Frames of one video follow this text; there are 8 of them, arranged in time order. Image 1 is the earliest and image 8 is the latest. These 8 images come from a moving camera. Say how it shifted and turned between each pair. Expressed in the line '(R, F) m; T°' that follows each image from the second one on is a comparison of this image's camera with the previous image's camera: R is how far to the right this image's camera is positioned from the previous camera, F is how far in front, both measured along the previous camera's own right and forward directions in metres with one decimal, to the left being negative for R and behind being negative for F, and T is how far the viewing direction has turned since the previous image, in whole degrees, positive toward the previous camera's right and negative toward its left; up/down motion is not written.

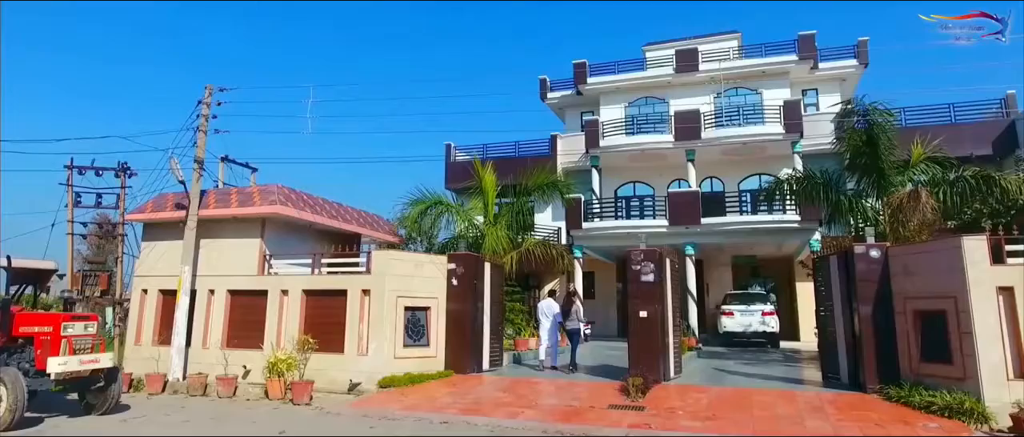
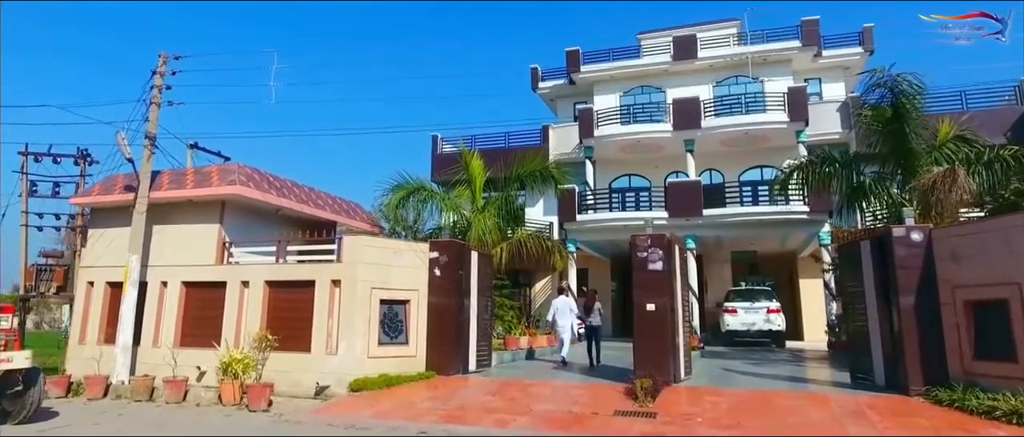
(0.0, +1.3) m; +1°
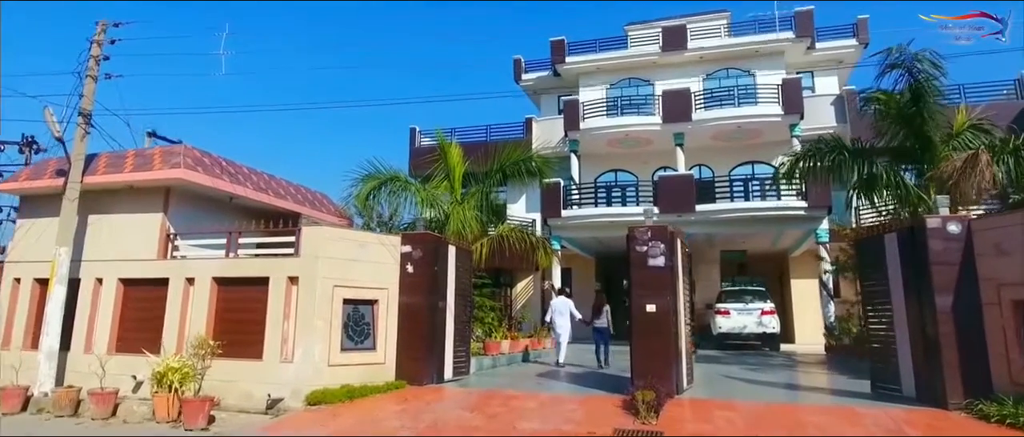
(0.0, +1.2) m; +2°
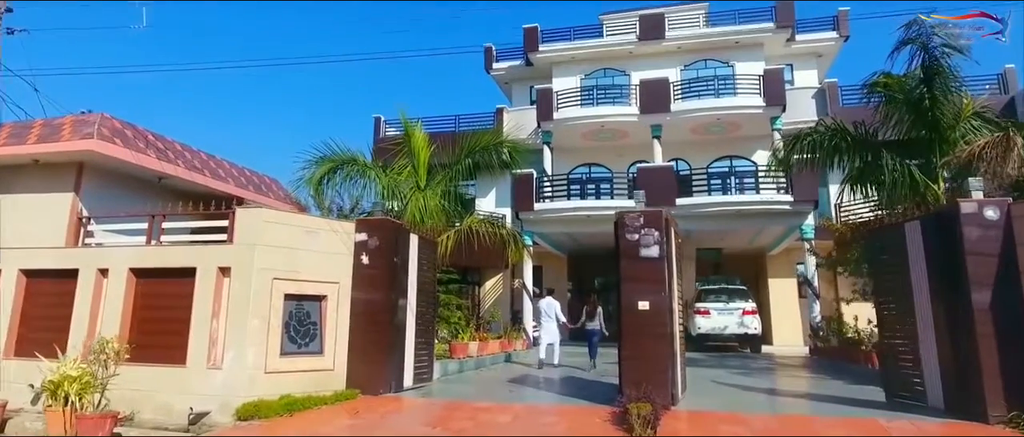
(0.0, +1.2) m; +3°
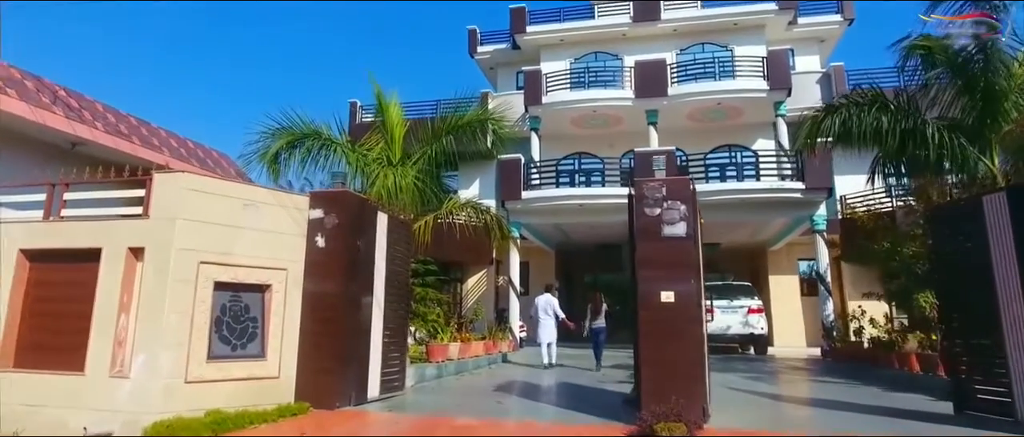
(-0.1, +1.5) m; +1°
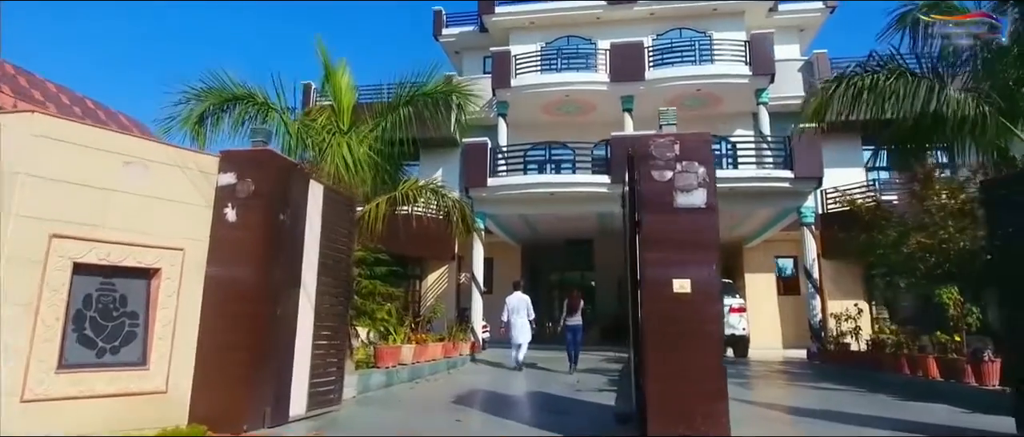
(0.0, +1.5) m; +3°
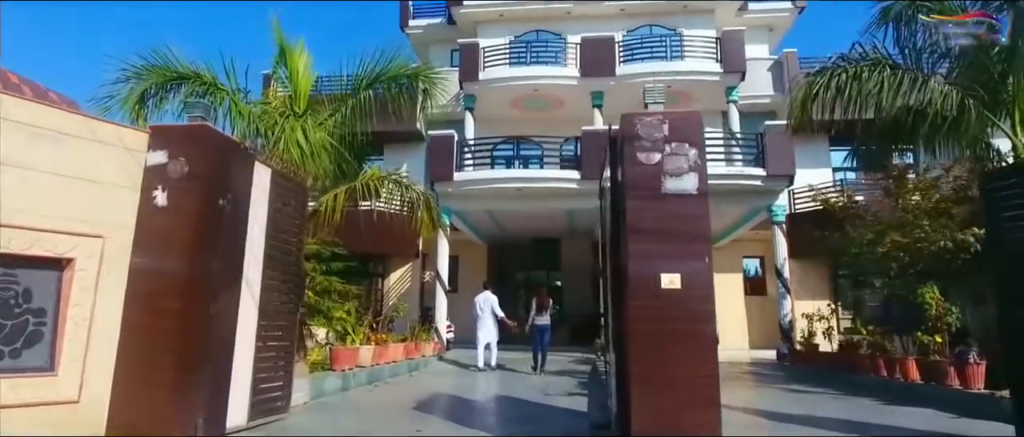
(0.0, +0.5) m; +3°
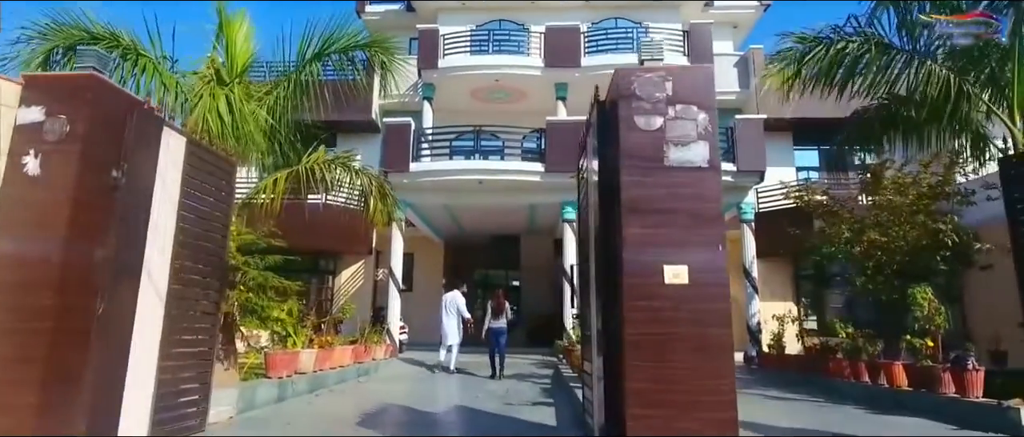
(-0.1, +0.8) m; +4°
